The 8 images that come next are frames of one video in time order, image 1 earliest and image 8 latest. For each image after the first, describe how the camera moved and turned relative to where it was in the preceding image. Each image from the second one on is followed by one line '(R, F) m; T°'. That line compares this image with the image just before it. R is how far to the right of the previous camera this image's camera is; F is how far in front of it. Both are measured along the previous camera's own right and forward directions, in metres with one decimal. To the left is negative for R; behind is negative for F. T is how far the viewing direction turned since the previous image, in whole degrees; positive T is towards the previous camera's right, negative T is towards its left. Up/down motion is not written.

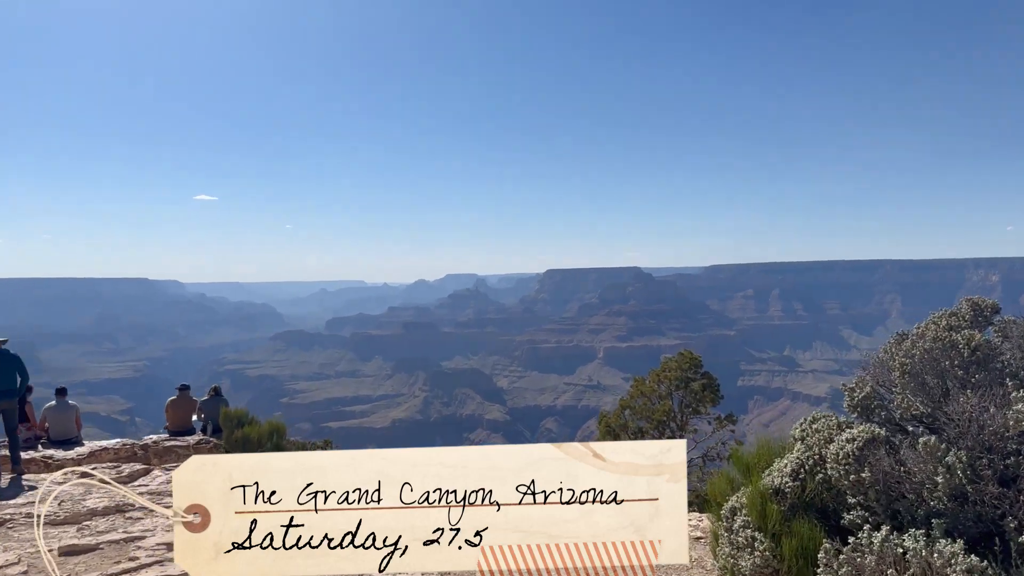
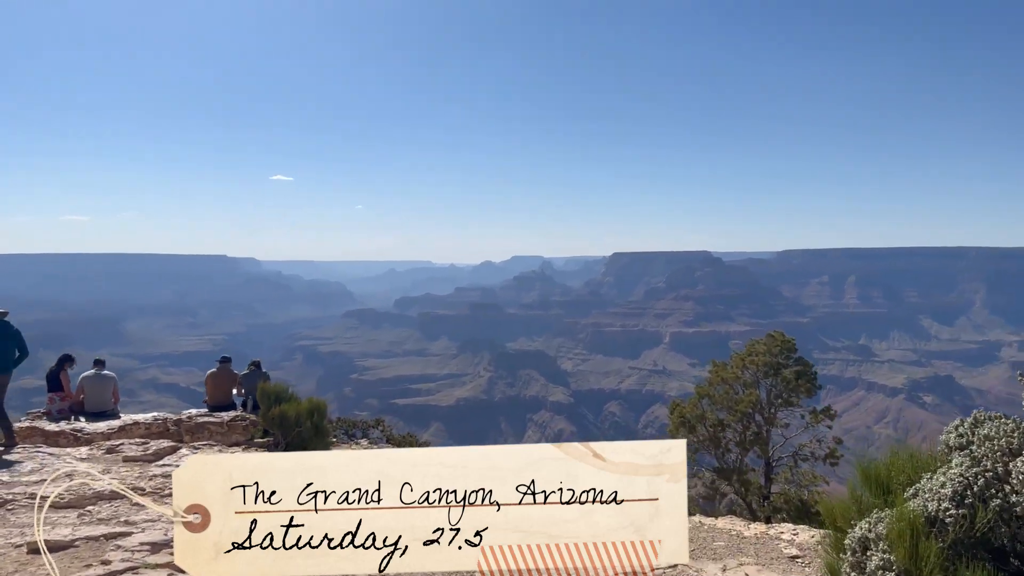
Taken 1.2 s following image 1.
(+0.1, +1.6) m; -5°
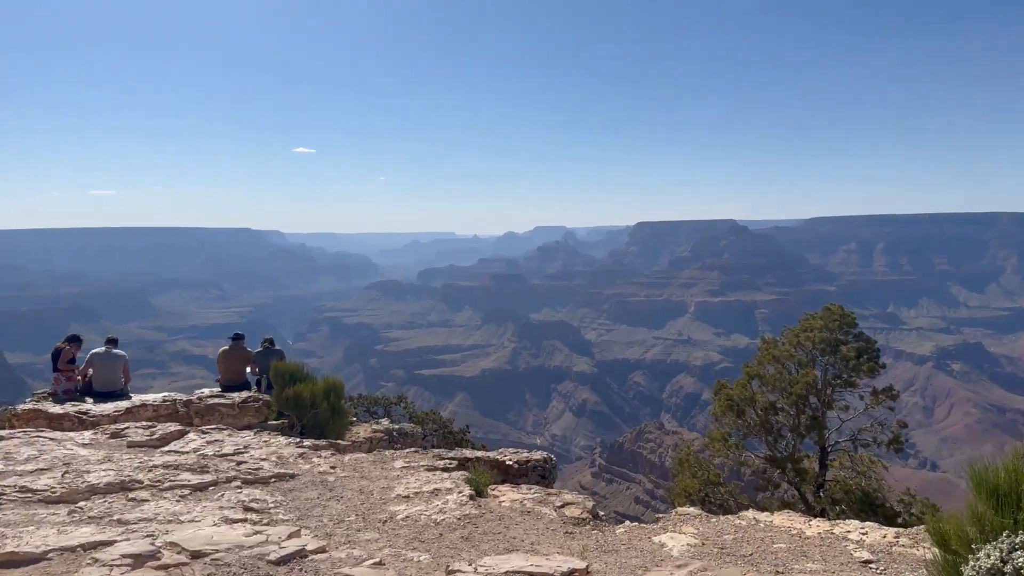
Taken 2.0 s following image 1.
(-0.1, +1.0) m; -2°
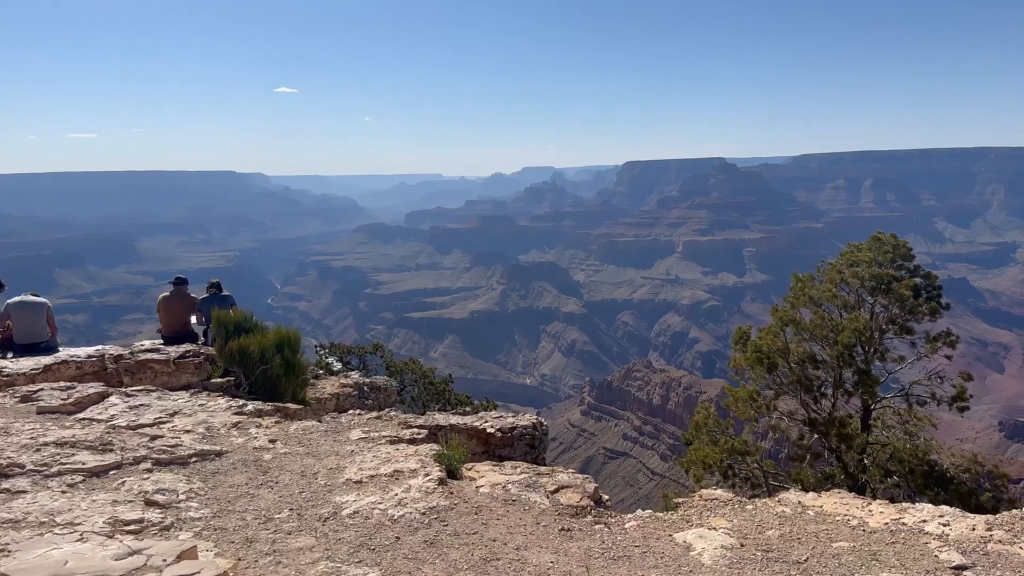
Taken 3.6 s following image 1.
(+0.1, +2.0) m; +1°
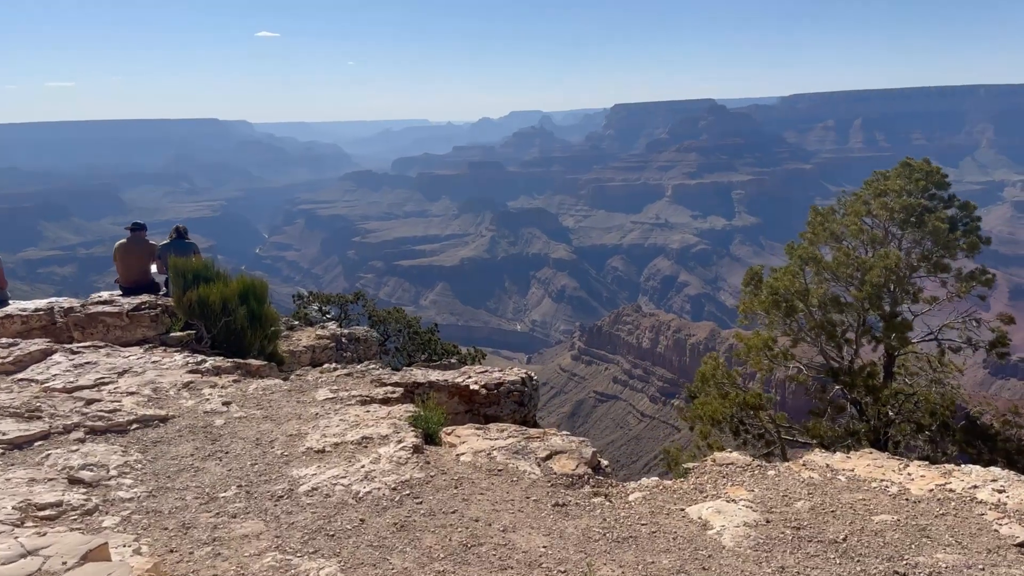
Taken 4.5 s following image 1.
(+0.1, +1.0) m; +1°
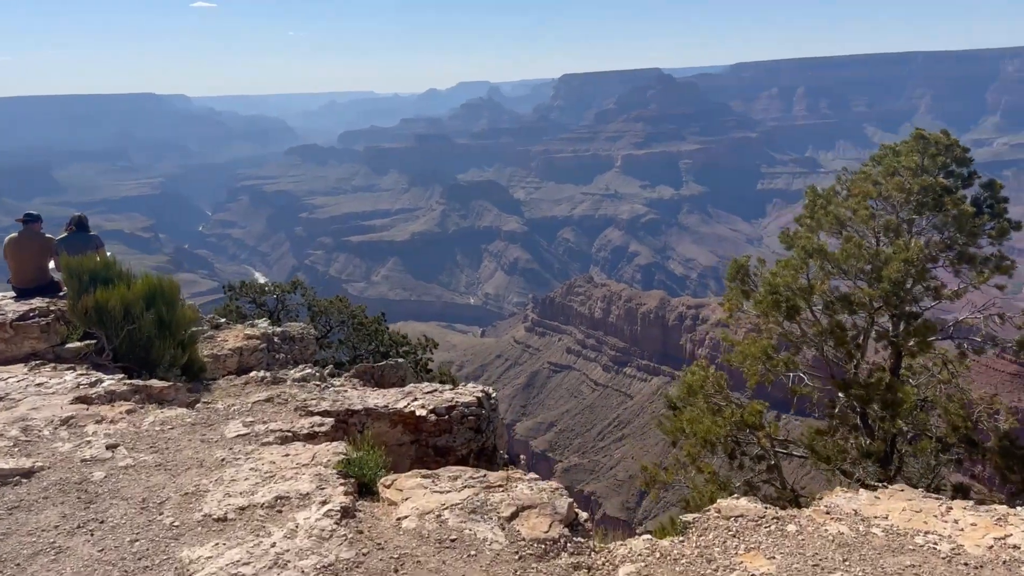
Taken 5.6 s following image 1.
(0.0, +1.3) m; +3°
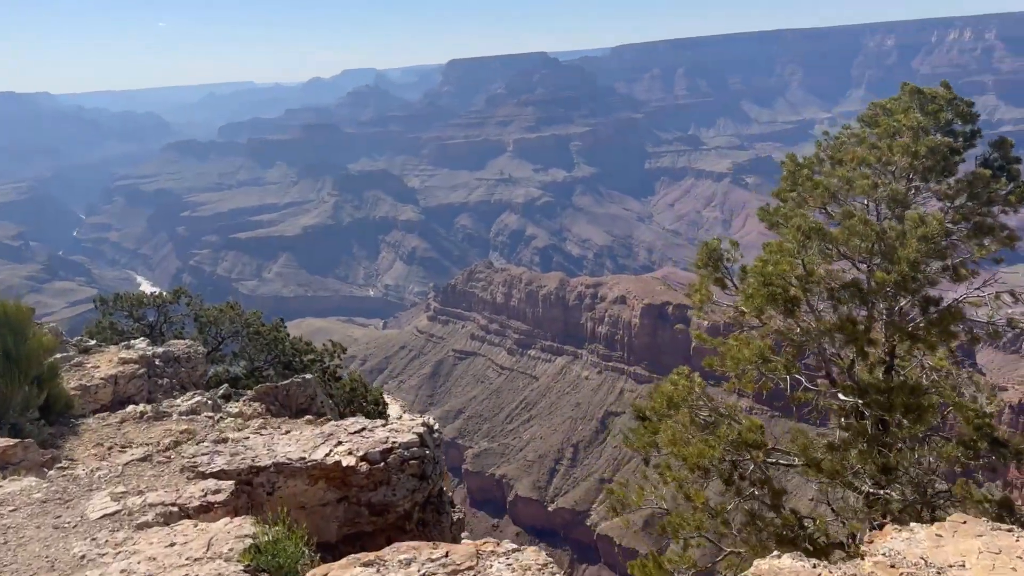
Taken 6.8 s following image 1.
(-0.3, +1.3) m; +7°
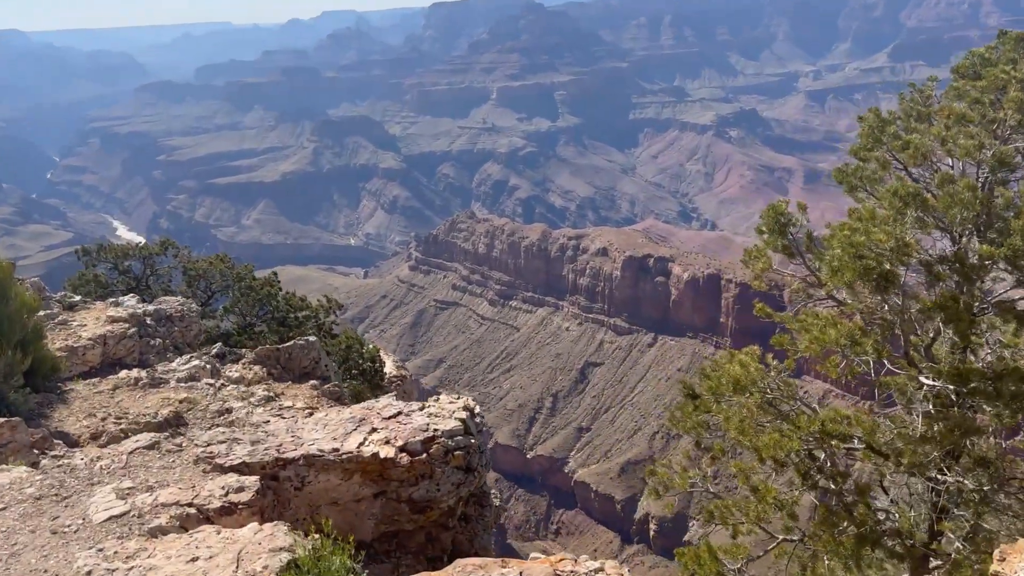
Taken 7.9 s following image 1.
(-0.4, +0.6) m; +1°
